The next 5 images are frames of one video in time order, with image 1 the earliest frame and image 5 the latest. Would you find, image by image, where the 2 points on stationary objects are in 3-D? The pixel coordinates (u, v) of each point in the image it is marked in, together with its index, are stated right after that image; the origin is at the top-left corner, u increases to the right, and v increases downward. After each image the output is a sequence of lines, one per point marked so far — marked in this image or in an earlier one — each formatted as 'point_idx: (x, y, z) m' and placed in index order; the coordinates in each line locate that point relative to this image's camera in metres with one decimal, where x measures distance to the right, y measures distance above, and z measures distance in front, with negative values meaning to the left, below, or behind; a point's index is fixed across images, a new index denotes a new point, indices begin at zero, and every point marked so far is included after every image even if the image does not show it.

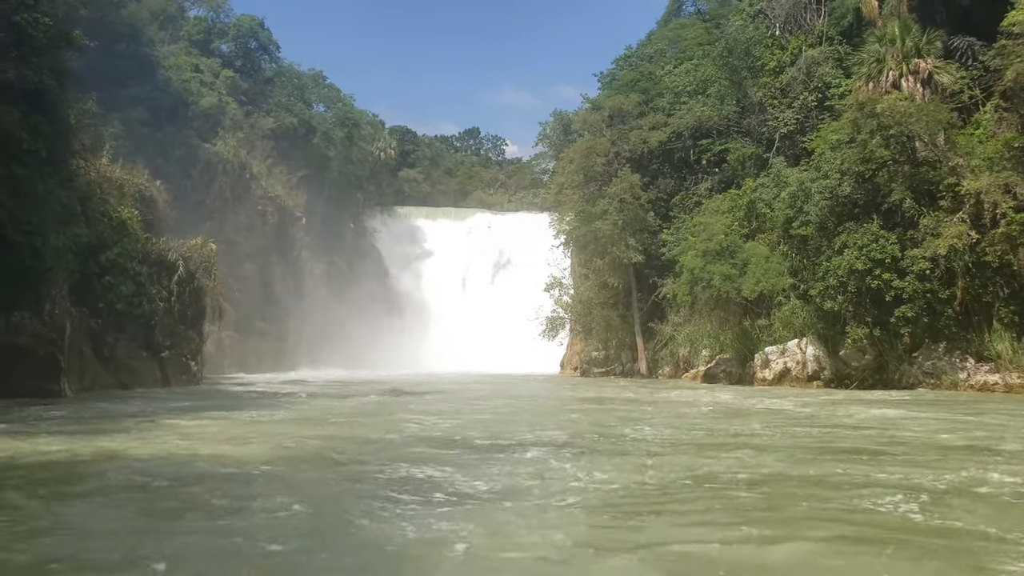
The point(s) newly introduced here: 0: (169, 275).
0: (-7.3, +0.3, +17.2) m
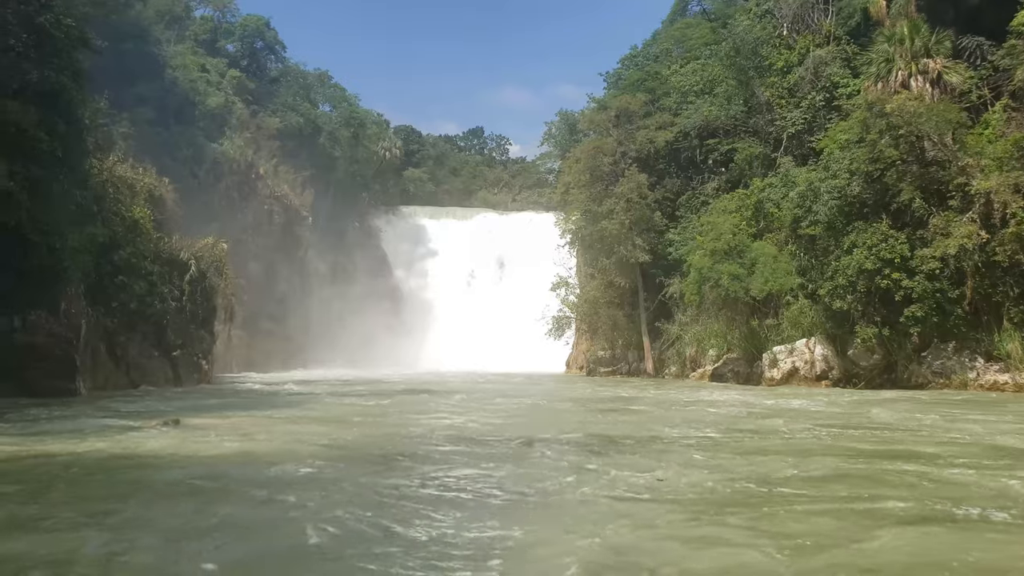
0: (-7.1, +0.3, +17.3) m
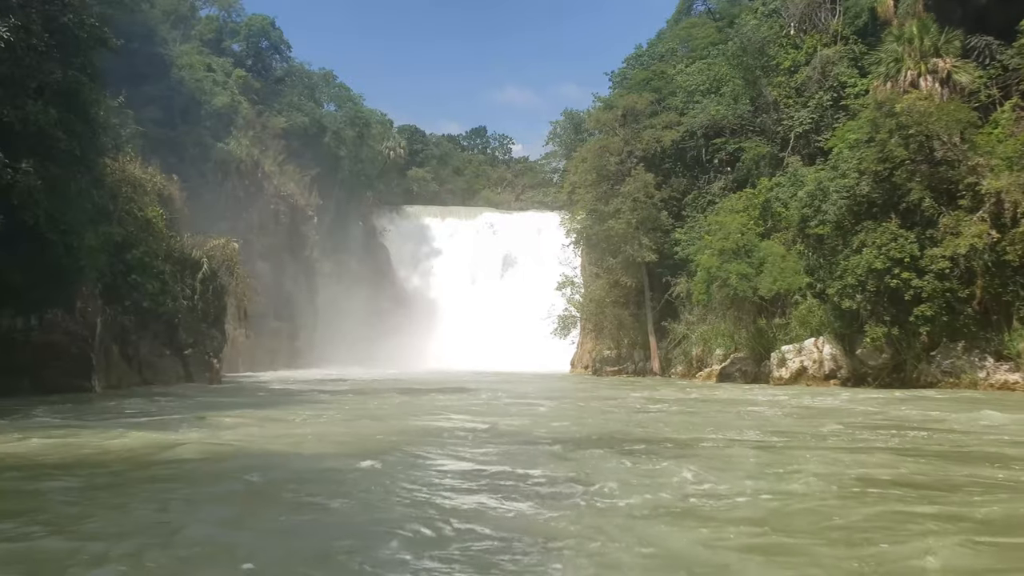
0: (-6.9, +0.3, +17.4) m
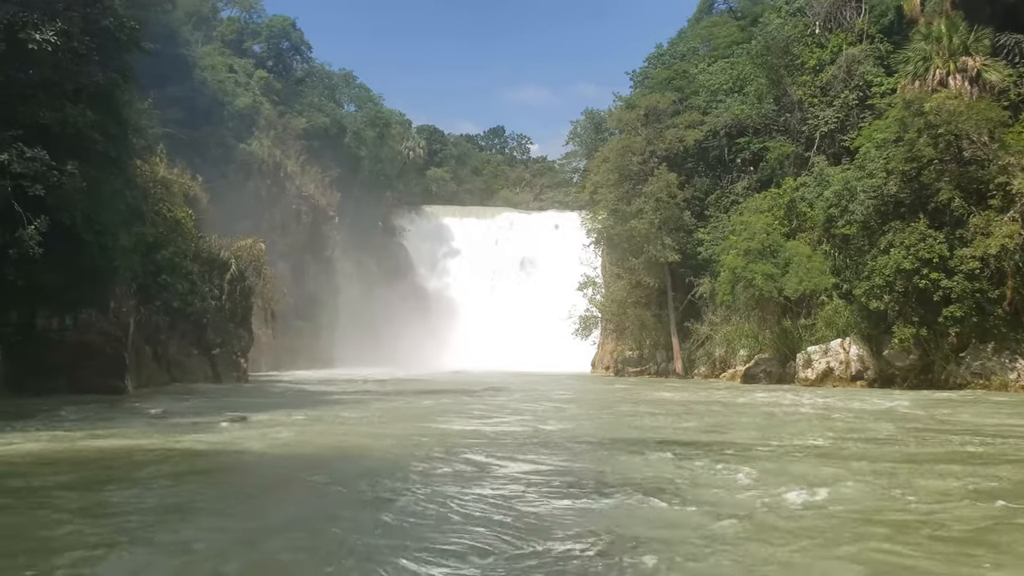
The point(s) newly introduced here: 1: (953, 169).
0: (-6.3, +0.3, +17.5) m
1: (+9.6, +2.6, +17.5) m
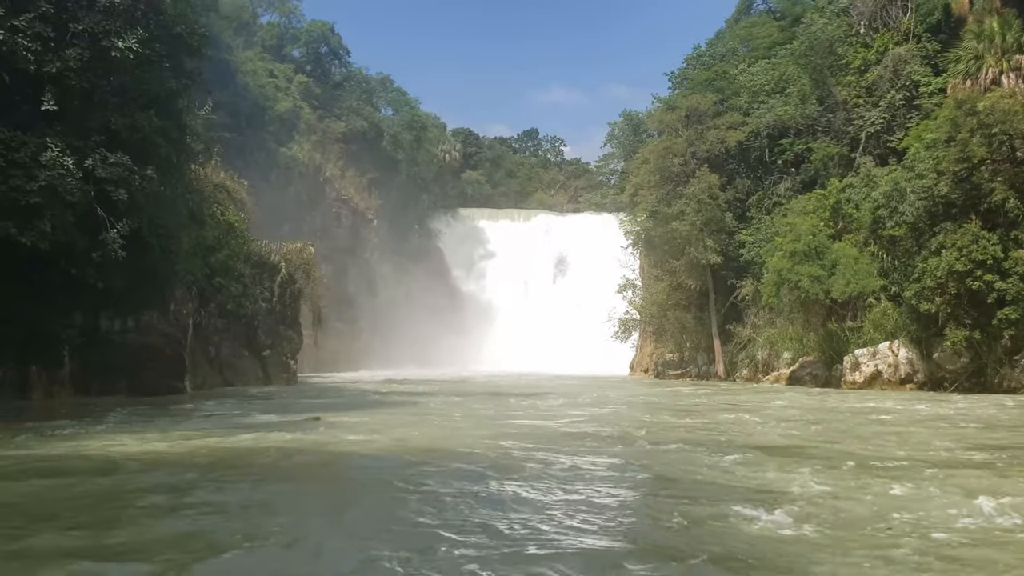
0: (-5.3, +0.3, +17.8) m
1: (+10.6, +2.5, +17.2) m
